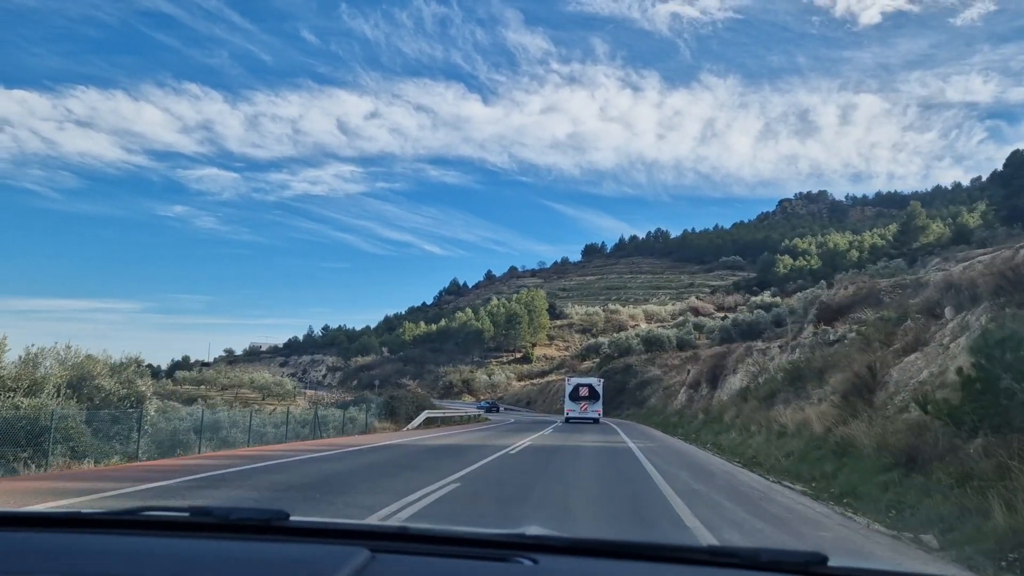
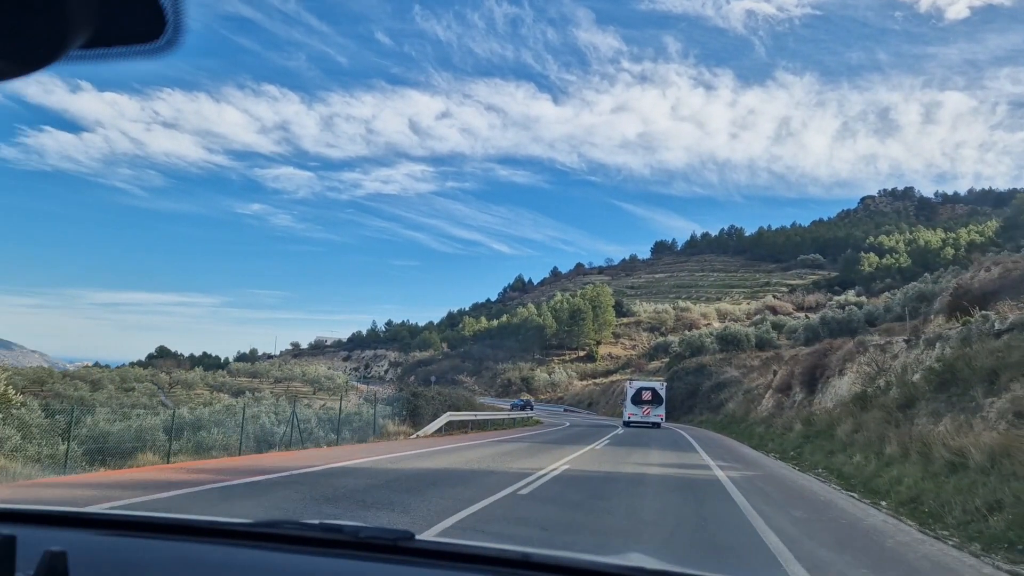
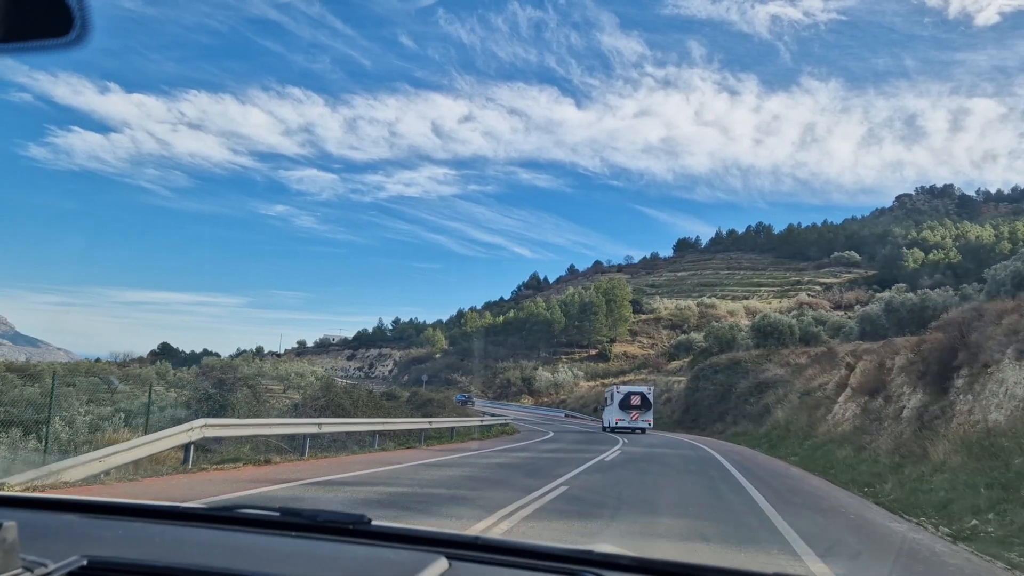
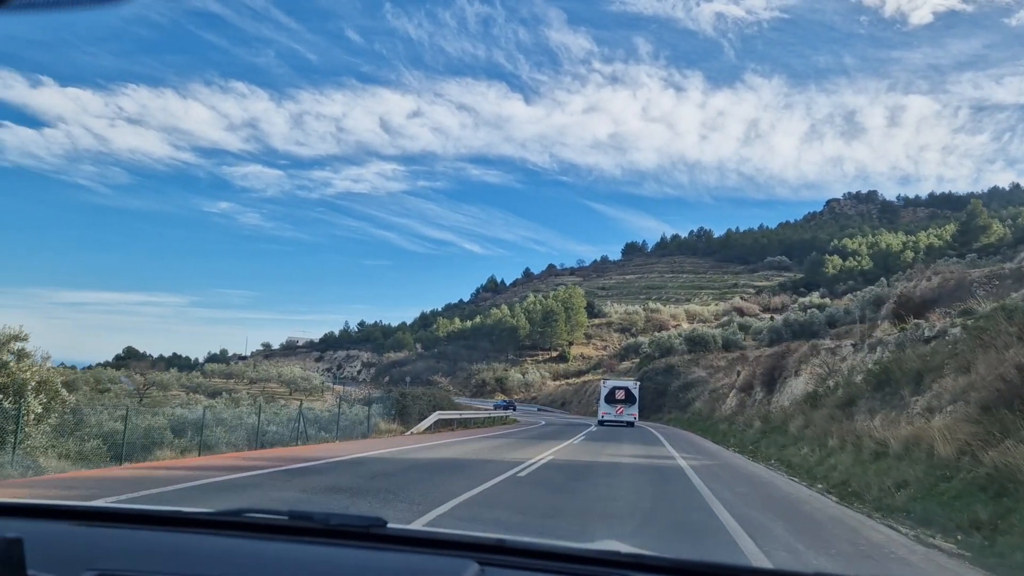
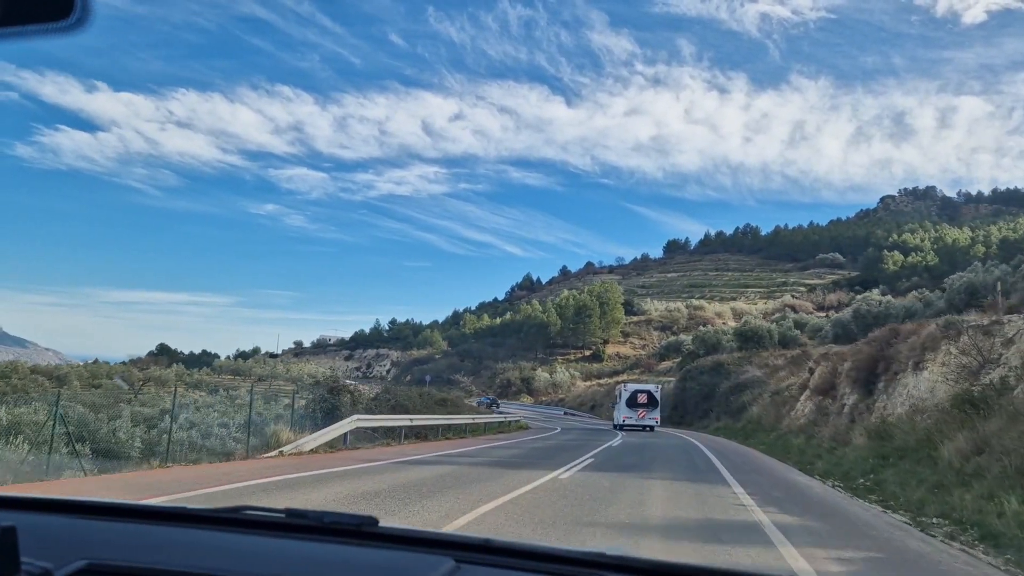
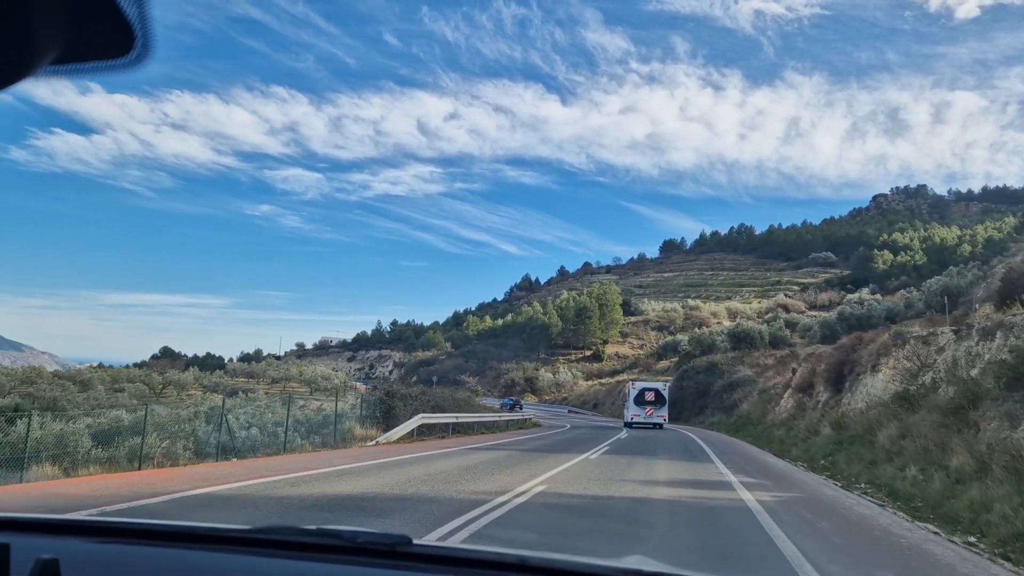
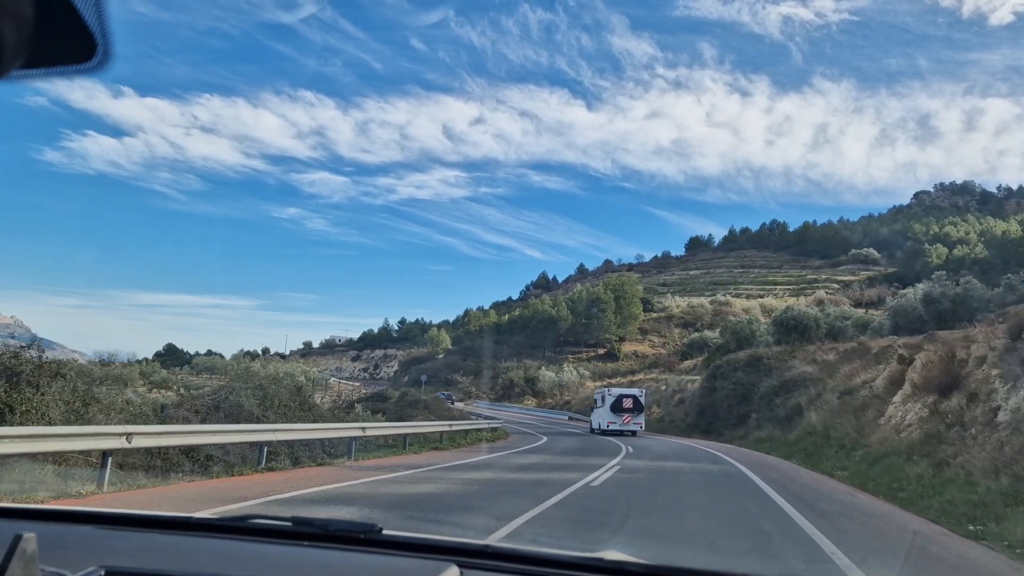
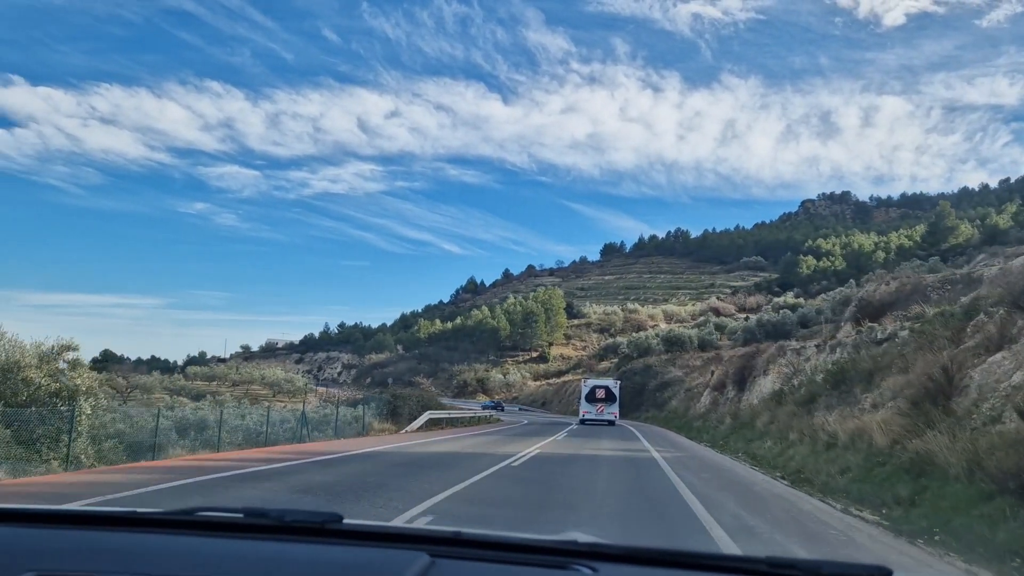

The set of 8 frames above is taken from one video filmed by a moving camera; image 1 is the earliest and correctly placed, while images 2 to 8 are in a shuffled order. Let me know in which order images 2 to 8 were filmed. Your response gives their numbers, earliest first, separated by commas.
8, 4, 2, 6, 5, 3, 7
